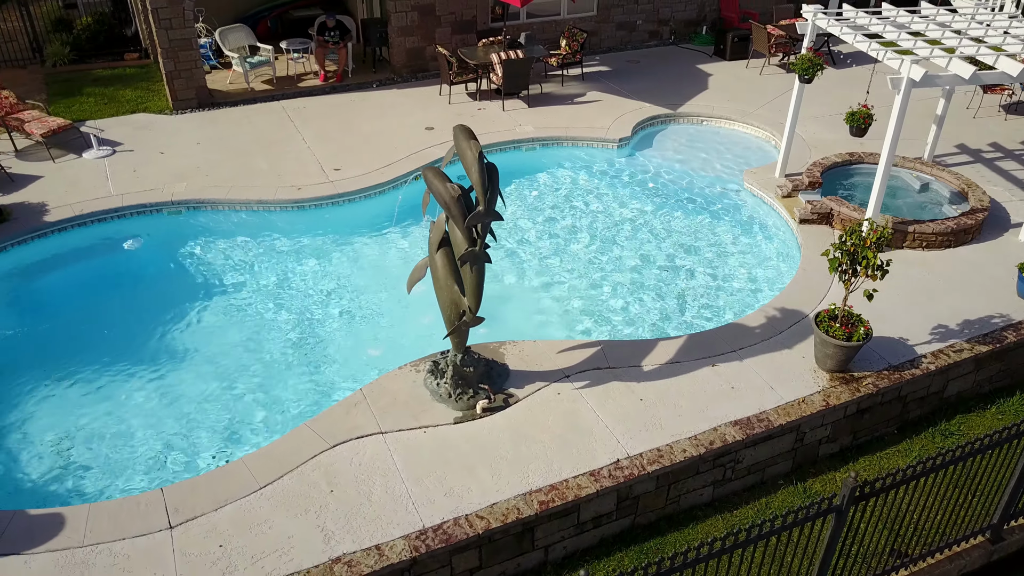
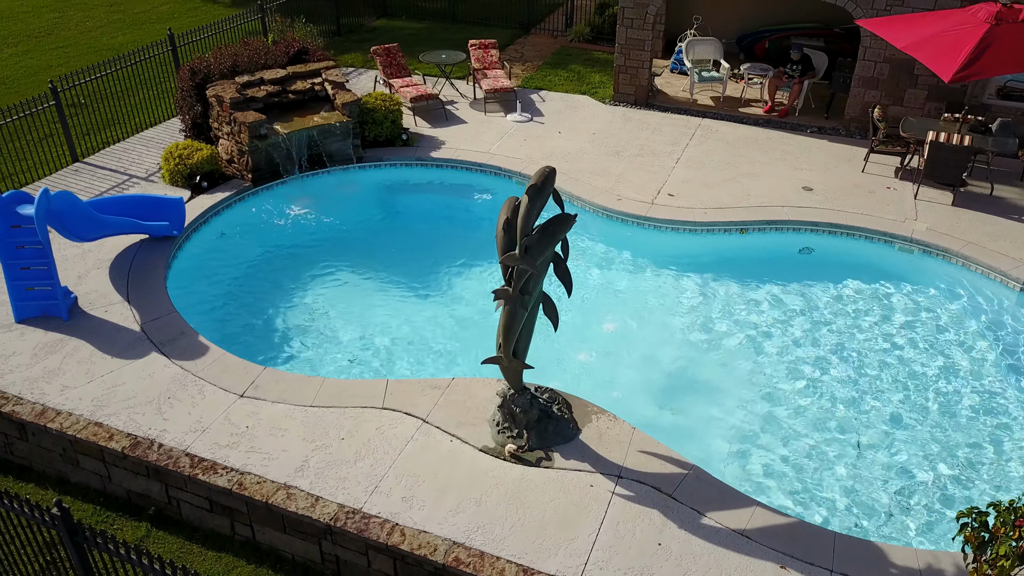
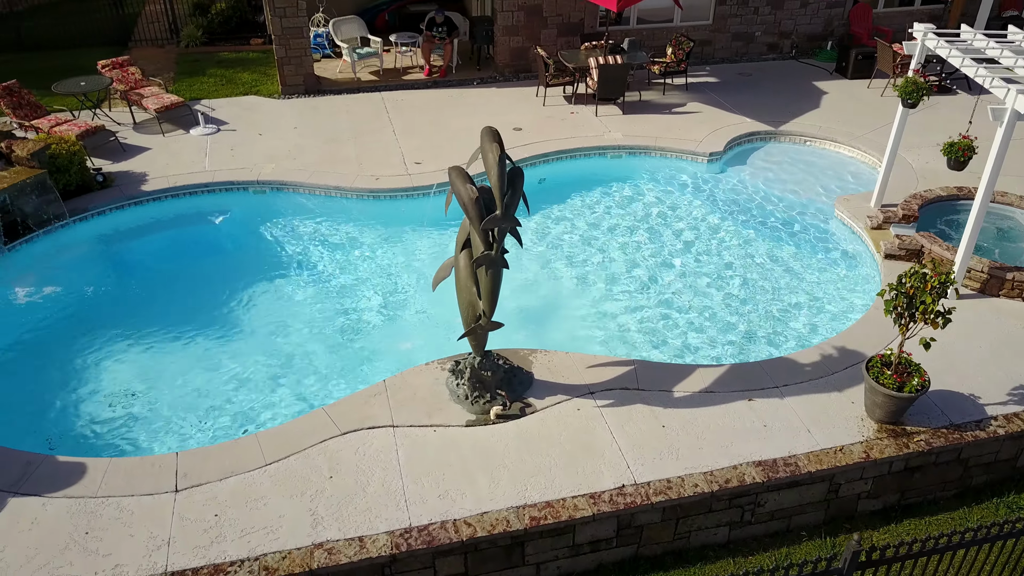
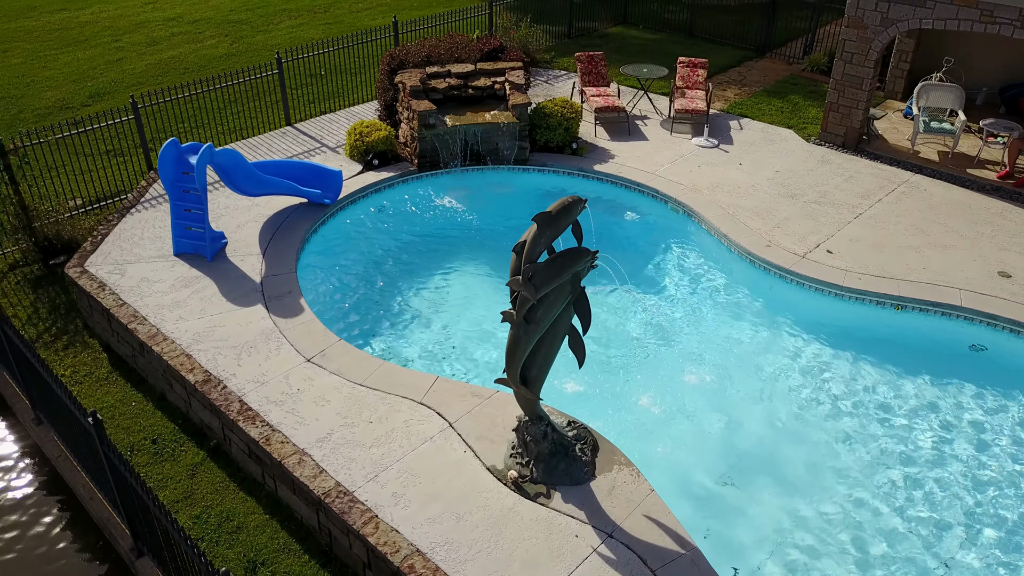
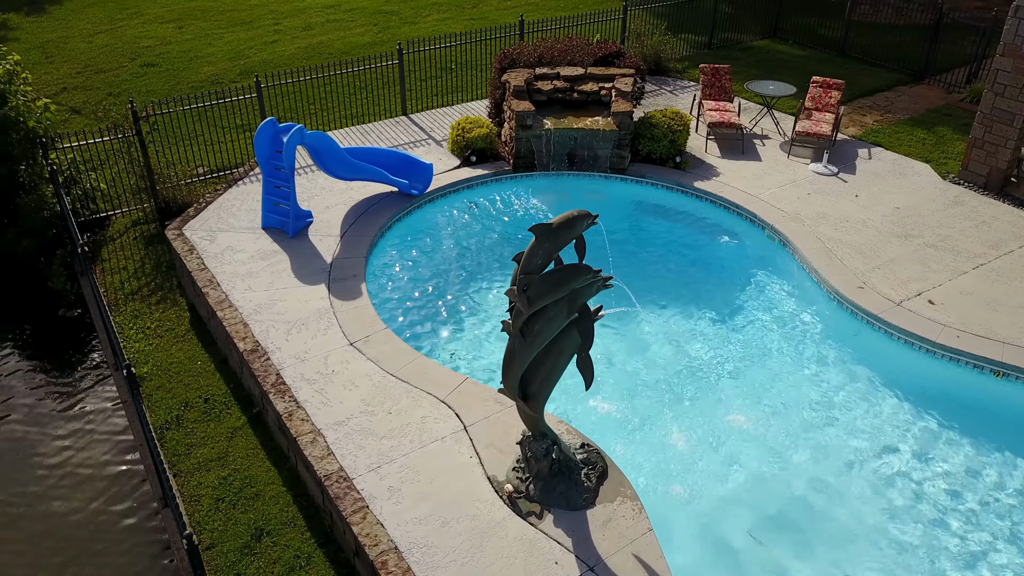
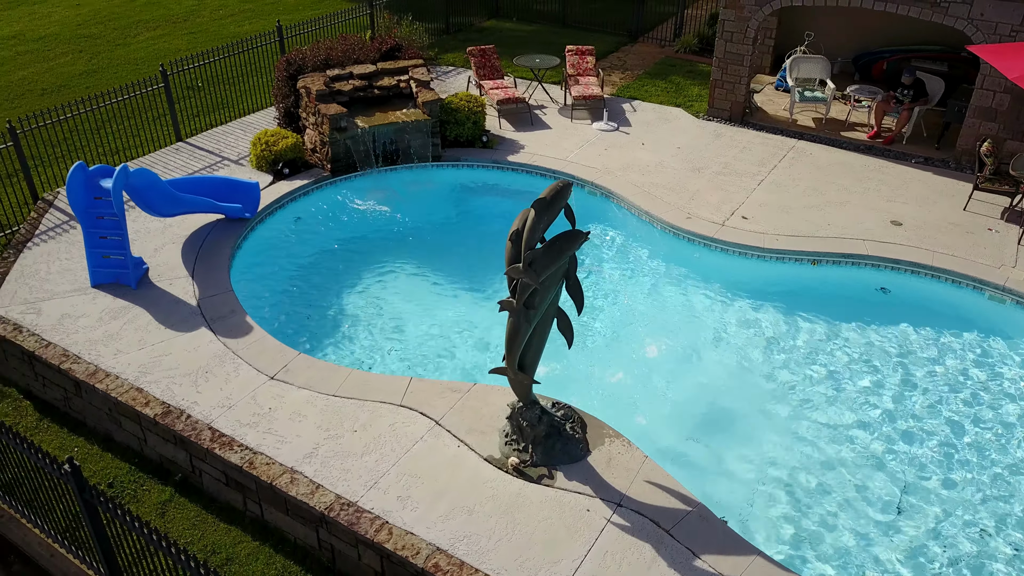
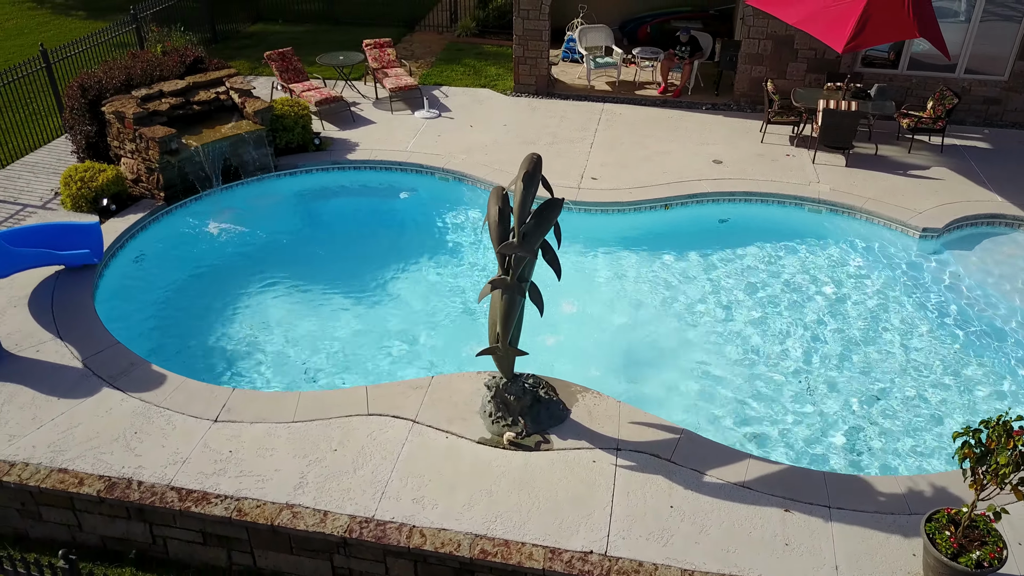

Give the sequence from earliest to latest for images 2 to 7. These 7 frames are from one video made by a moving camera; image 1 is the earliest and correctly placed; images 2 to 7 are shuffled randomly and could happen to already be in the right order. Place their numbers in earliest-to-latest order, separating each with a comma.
3, 7, 2, 6, 4, 5
